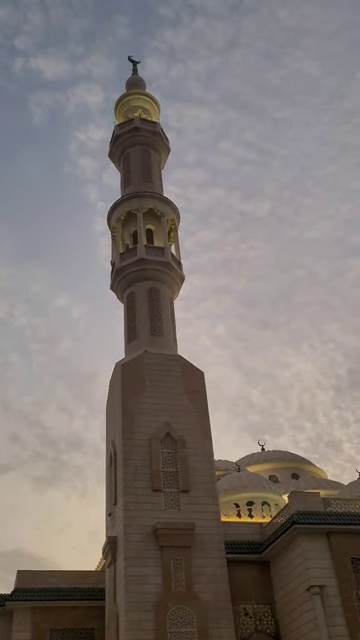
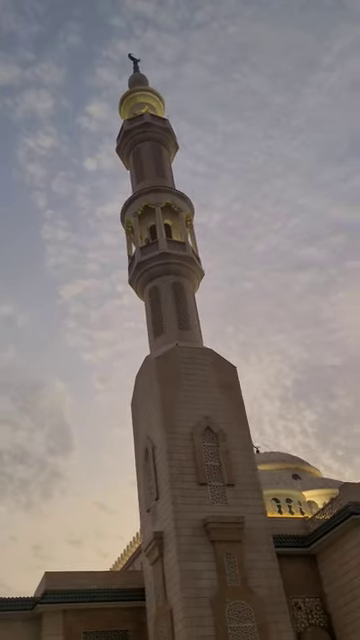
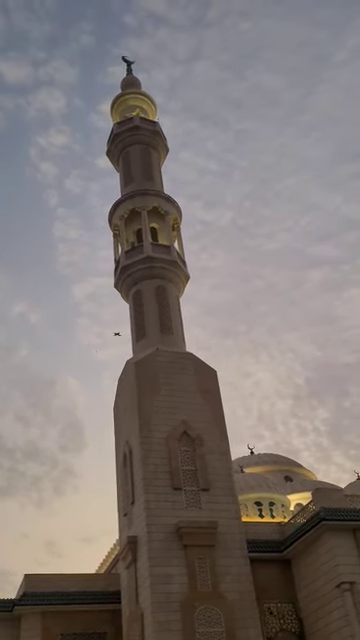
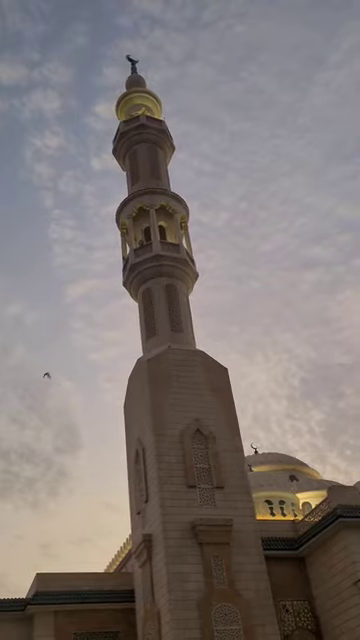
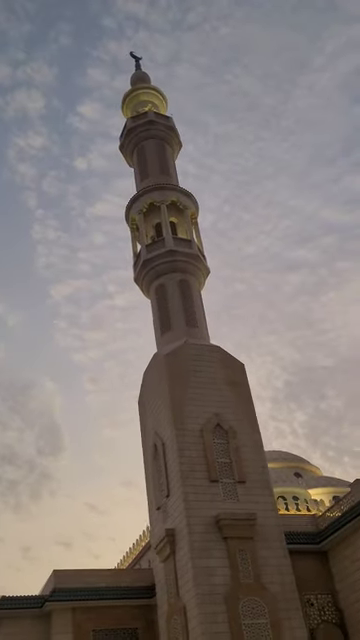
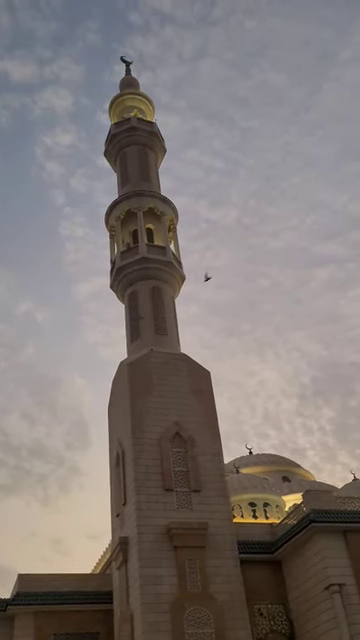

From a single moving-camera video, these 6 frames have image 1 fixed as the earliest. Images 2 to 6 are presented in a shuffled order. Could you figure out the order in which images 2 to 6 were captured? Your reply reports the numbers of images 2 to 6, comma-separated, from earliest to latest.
6, 3, 4, 2, 5
